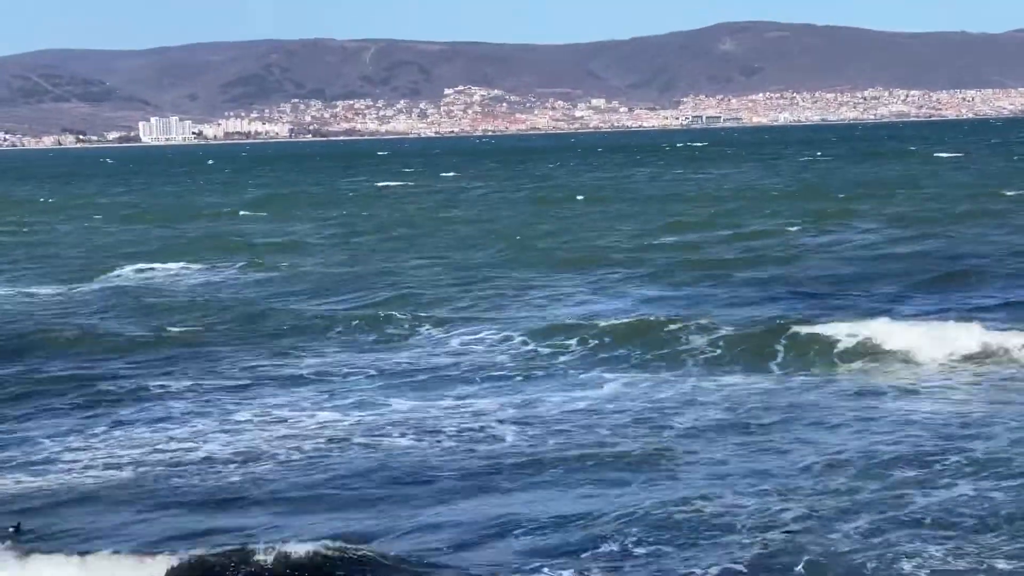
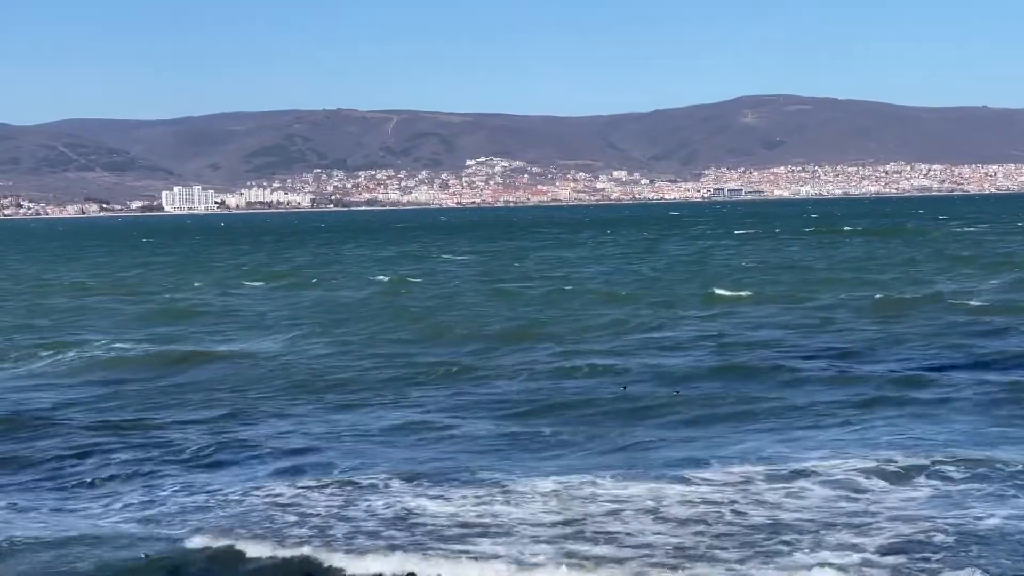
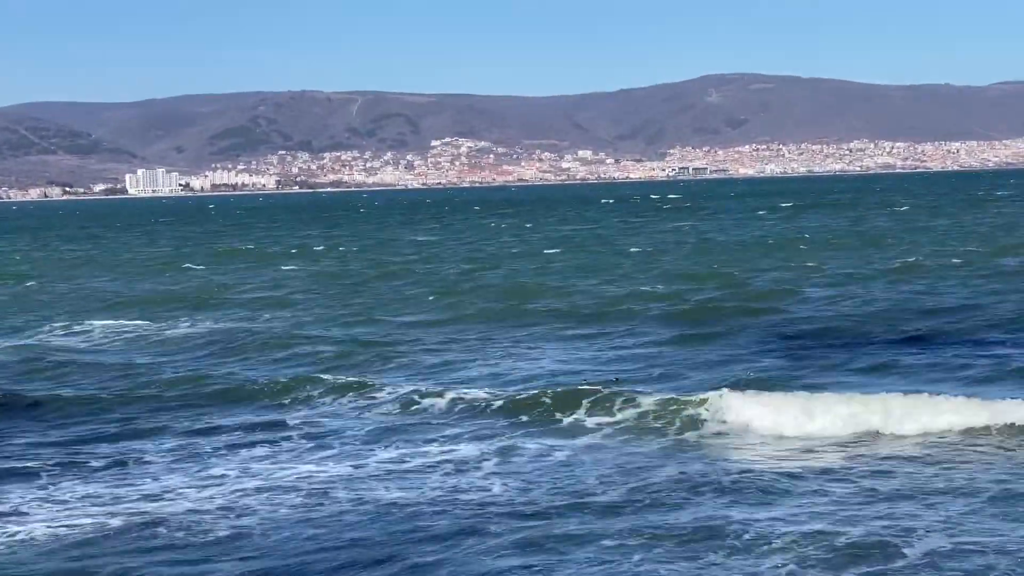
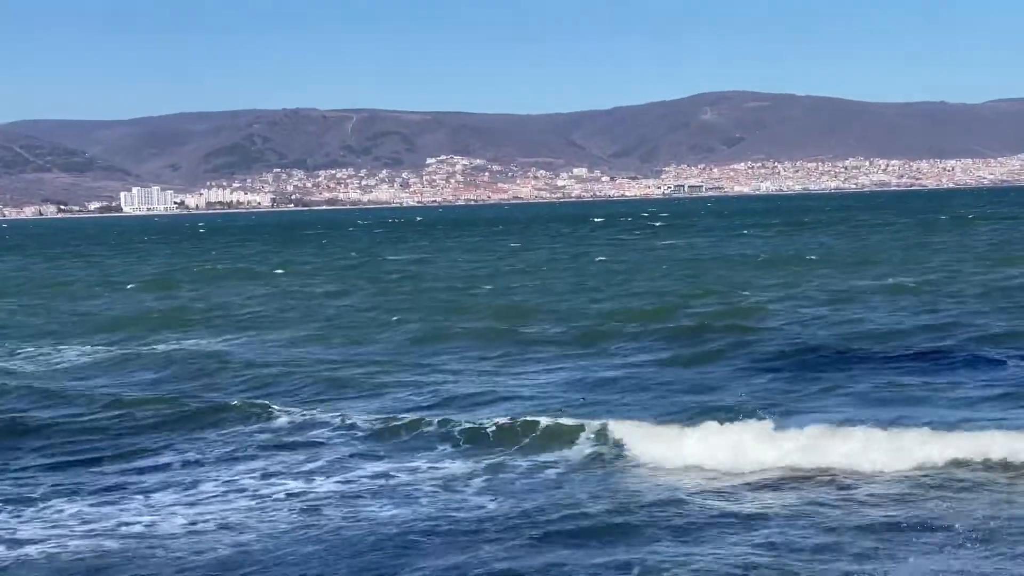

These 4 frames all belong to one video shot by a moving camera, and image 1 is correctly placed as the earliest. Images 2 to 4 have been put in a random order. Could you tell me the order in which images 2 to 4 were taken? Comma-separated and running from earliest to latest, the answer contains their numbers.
3, 4, 2
